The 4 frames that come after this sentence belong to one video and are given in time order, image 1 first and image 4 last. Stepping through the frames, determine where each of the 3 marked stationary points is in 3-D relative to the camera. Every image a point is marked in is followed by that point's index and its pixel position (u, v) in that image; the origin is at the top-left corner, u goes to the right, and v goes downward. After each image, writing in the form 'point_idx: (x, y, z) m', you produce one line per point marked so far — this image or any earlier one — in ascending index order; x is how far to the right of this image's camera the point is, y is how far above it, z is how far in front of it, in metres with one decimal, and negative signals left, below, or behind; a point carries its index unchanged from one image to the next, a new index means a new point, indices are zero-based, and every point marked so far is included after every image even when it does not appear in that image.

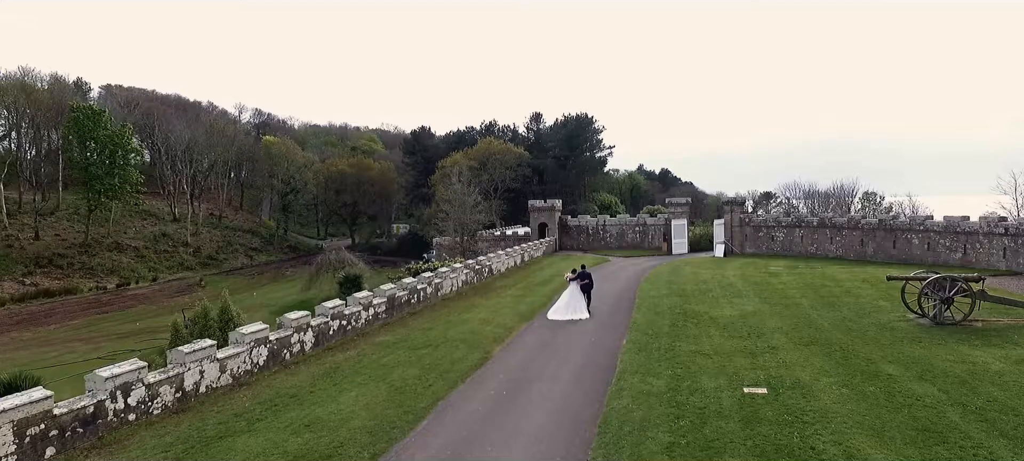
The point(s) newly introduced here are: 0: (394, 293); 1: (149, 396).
0: (-4.2, -2.2, +18.8) m
1: (-6.7, -3.1, +9.8) m
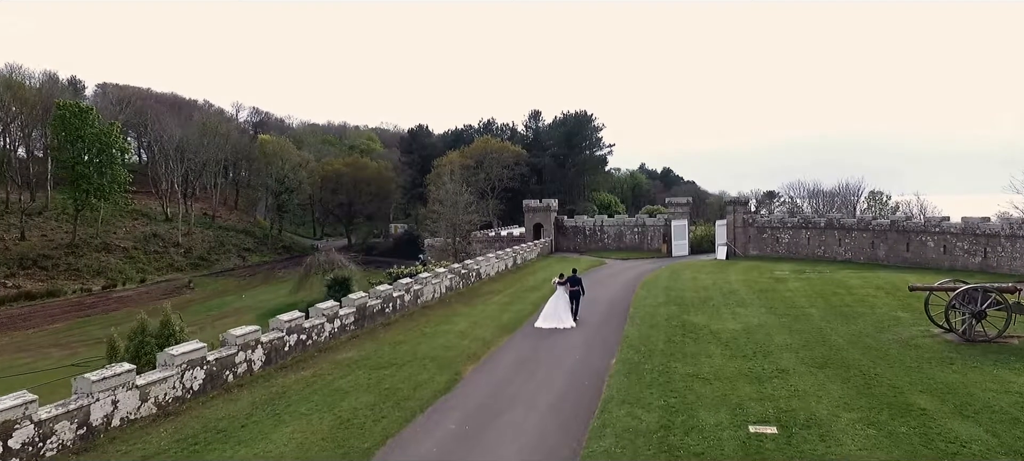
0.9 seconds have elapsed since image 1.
0: (-4.8, -2.3, +17.2) m
1: (-7.3, -3.2, +8.3) m
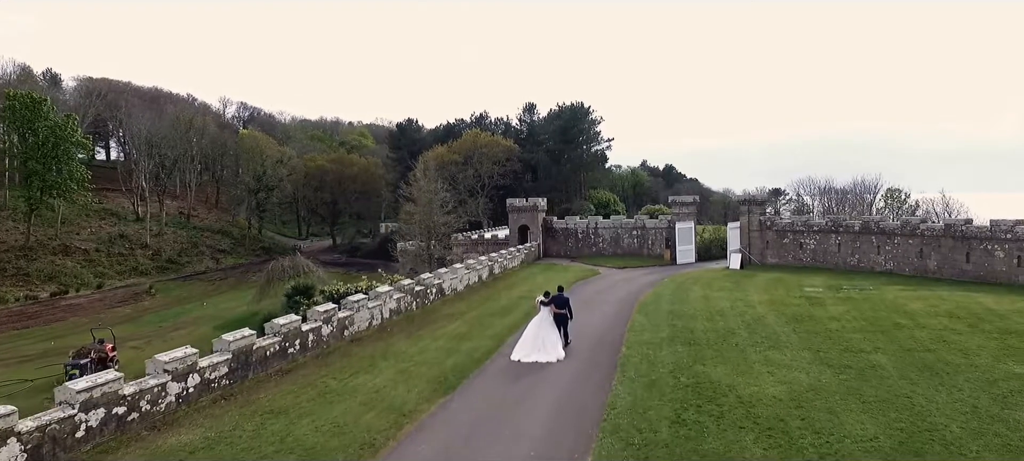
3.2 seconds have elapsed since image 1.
0: (-6.1, -2.6, +12.3) m
1: (-8.7, -3.5, +3.4) m
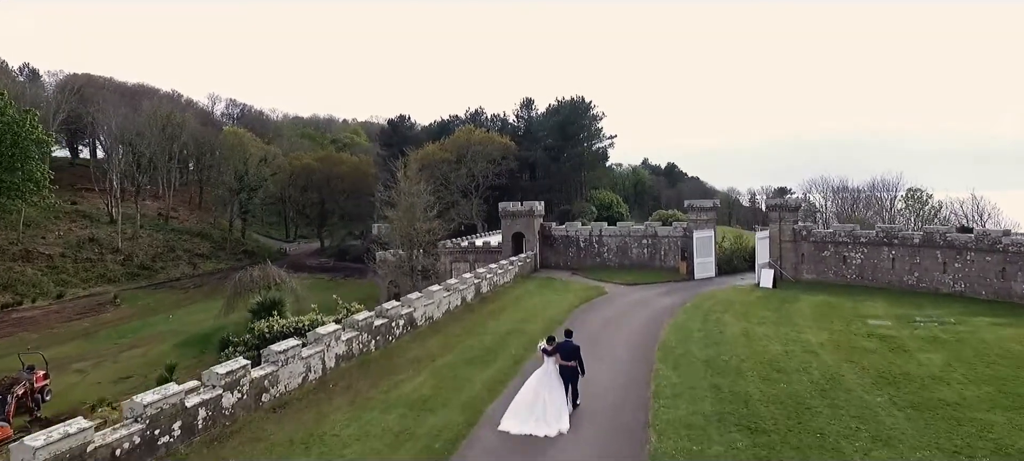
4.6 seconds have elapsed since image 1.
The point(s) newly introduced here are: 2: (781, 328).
0: (-6.5, -3.2, +8.0) m
1: (-9.1, -4.1, -1.0) m
2: (+7.9, -2.9, +15.7) m
